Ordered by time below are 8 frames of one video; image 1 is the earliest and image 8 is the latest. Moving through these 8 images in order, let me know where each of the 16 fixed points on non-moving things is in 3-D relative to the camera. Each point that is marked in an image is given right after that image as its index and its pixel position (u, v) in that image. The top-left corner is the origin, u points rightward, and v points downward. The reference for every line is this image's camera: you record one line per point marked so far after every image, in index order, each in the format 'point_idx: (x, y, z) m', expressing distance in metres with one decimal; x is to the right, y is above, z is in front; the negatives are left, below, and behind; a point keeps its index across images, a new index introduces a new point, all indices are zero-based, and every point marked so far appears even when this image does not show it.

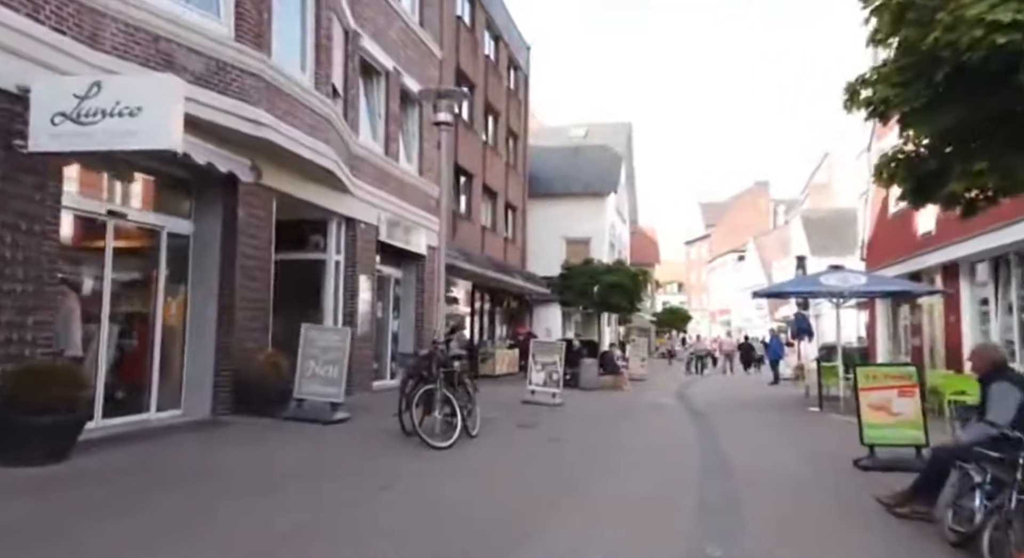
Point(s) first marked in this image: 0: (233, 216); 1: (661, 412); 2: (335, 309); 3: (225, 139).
0: (-3.4, +0.8, +10.5) m
1: (+3.3, -3.0, +19.3) m
2: (-2.9, -0.5, +14.2) m
3: (-3.2, +1.6, +9.8) m
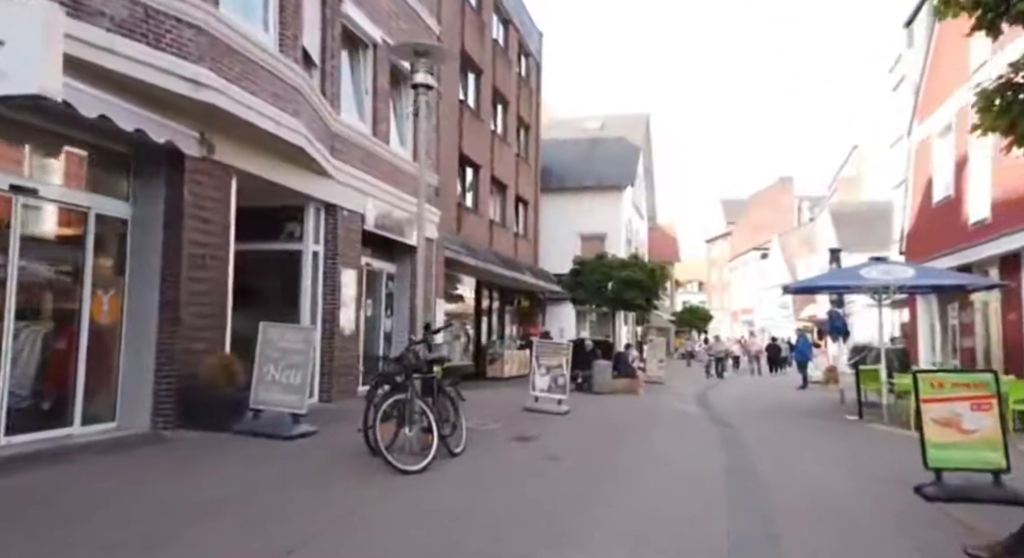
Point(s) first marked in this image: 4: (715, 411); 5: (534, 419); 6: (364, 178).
0: (-3.5, +0.9, +9.0) m
1: (+3.4, -2.8, +17.6) m
2: (-2.9, -0.4, +12.7) m
3: (-3.3, +1.7, +8.3) m
4: (+4.5, -3.0, +19.9) m
5: (+0.3, -2.1, +13.1) m
6: (-2.3, +1.6, +14.0) m
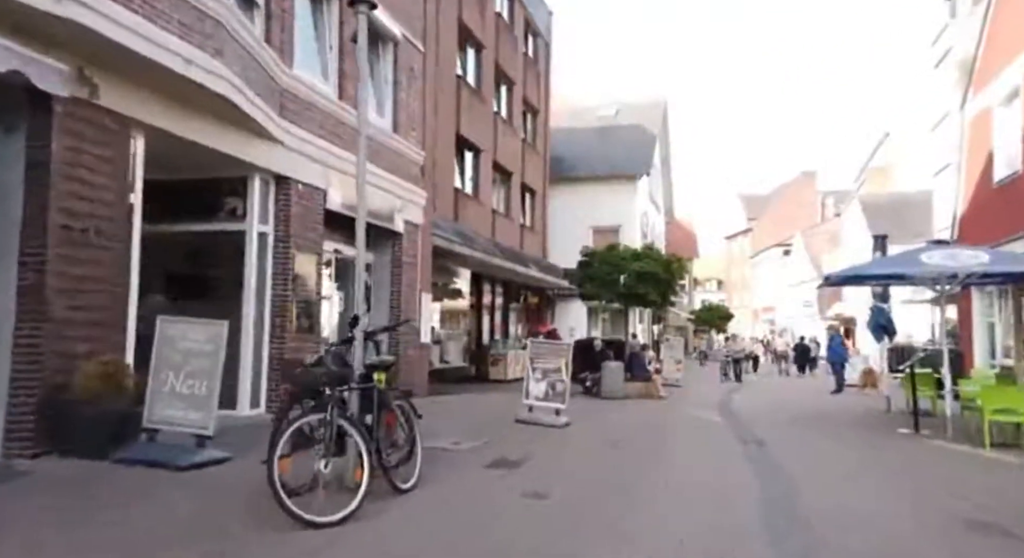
0: (-3.7, +1.0, +6.9) m
1: (+3.3, -2.7, +15.4) m
2: (-3.1, -0.3, +10.6) m
3: (-3.6, +1.8, +6.2) m
4: (+4.5, -2.8, +17.6) m
5: (+0.2, -2.0, +10.9) m
6: (-2.5, +1.8, +11.8) m
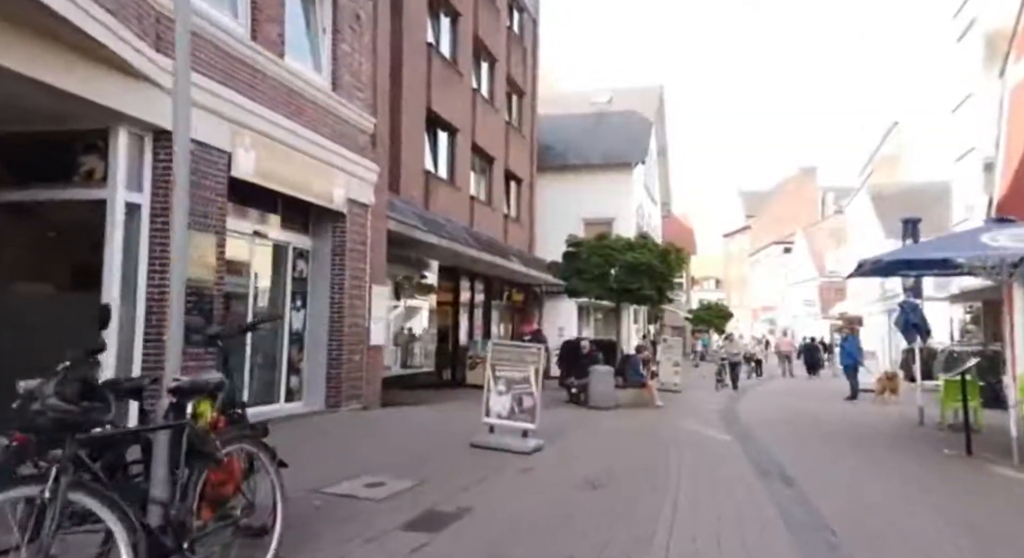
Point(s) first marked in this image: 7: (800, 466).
0: (-4.2, +1.2, +4.4) m
1: (+2.8, -2.5, +12.9) m
2: (-3.6, -0.1, +8.1) m
3: (-4.0, +2.0, +3.7) m
4: (+4.0, -2.7, +15.1) m
5: (-0.3, -1.8, +8.4) m
6: (-2.9, +1.9, +9.3) m
7: (+3.8, -2.5, +11.6) m
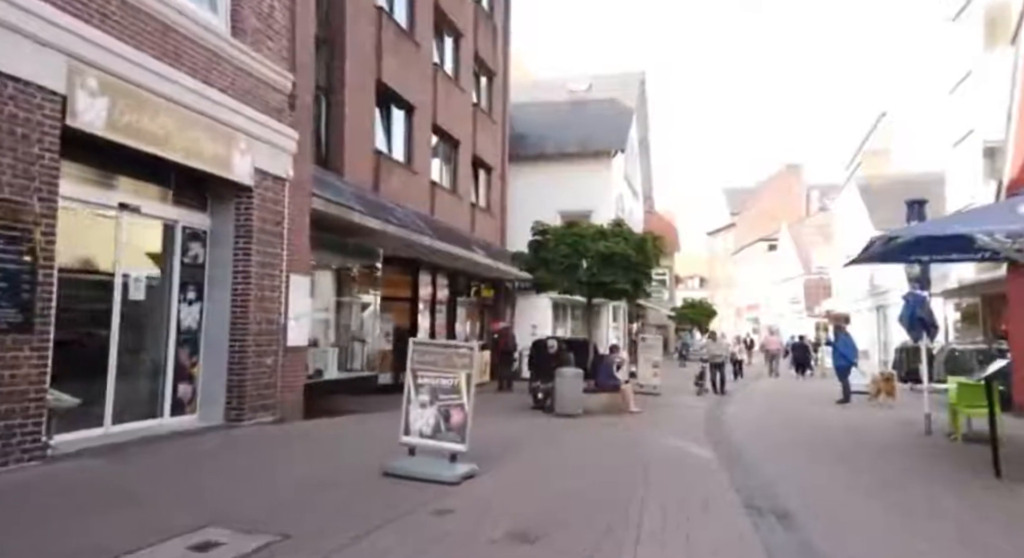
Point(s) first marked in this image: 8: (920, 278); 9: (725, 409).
0: (-4.7, +1.3, +2.2) m
1: (+2.1, -2.4, +10.9) m
2: (-4.2, 0.0, +6.0) m
3: (-4.6, +2.1, +1.6) m
4: (+3.3, -2.5, +13.2) m
5: (-0.9, -1.7, +6.3) m
6: (-3.6, +2.1, +7.2) m
7: (+3.2, -2.3, +9.6) m
8: (+7.6, 0.0, +16.2) m
9: (+4.6, -2.9, +19.0) m
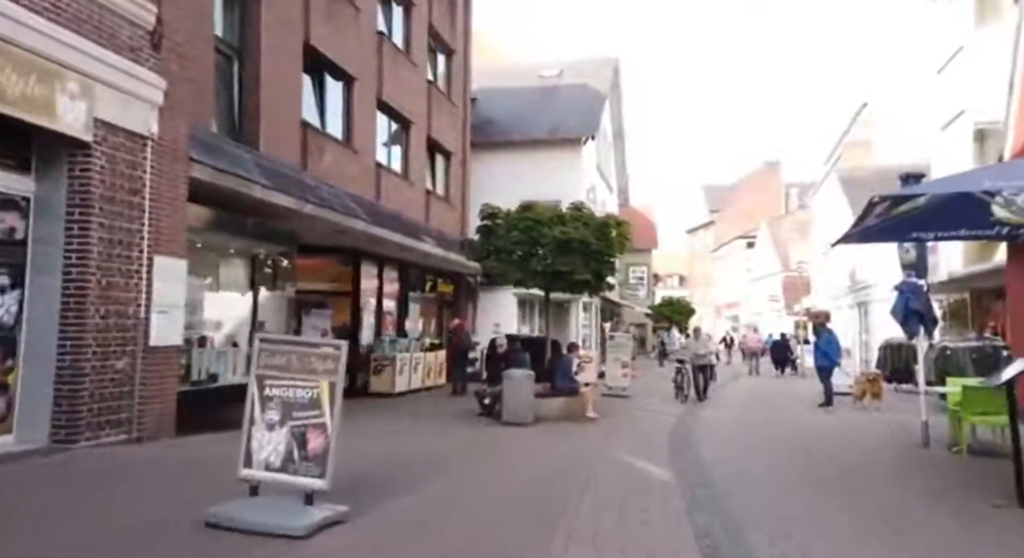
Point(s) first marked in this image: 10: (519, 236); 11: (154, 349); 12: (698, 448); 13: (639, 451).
0: (-5.4, +1.5, 0.0) m
1: (+1.3, -2.2, +8.8) m
2: (-4.9, +0.2, +3.8) m
3: (-5.2, +2.3, -0.6) m
4: (+2.4, -2.4, +11.1) m
5: (-1.7, -1.5, +4.2) m
6: (-4.3, +2.2, +5.0) m
7: (+2.3, -2.2, +7.6) m
8: (+6.6, +0.2, +14.3) m
9: (+3.6, -2.7, +17.0) m
10: (+0.2, +0.8, +16.1) m
11: (-3.7, -0.7, +9.0) m
12: (+2.7, -2.4, +12.4) m
13: (+1.8, -2.3, +11.9) m
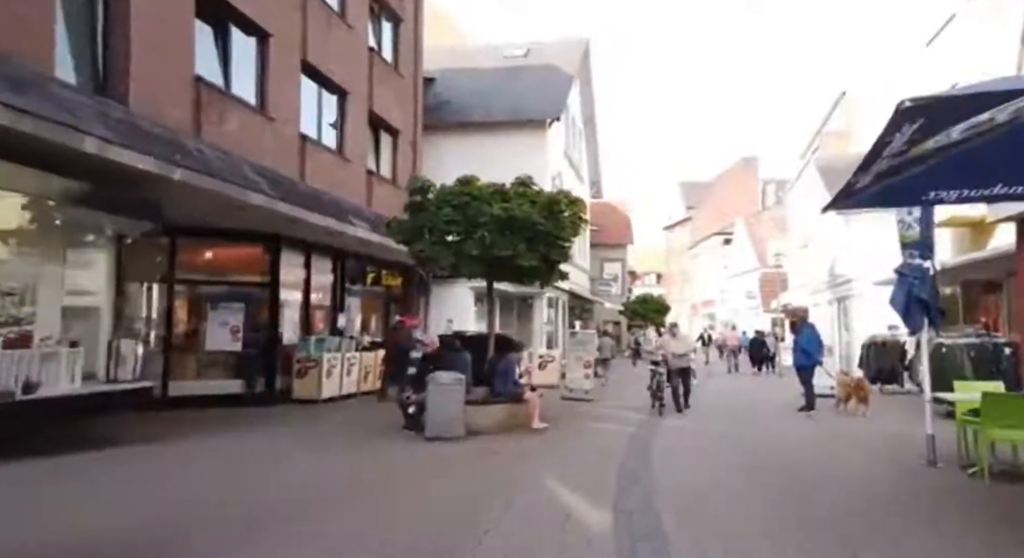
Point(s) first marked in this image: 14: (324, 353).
0: (-6.0, +1.7, -2.6) m
1: (+0.4, -2.0, +6.4) m
2: (-5.7, +0.4, +1.2) m
3: (-5.9, +2.5, -3.3) m
4: (+1.5, -2.1, +8.7) m
5: (-2.4, -1.3, +1.7) m
6: (-5.1, +2.4, +2.4) m
7: (+1.5, -2.0, +5.2) m
8: (+5.6, +0.4, +12.0) m
9: (+2.5, -2.4, +14.6) m
10: (-0.9, +1.0, +13.6) m
11: (-4.6, -0.5, +6.4) m
12: (+1.7, -2.2, +10.0) m
13: (+0.8, -2.1, +9.5) m
14: (-3.8, -1.5, +17.7) m
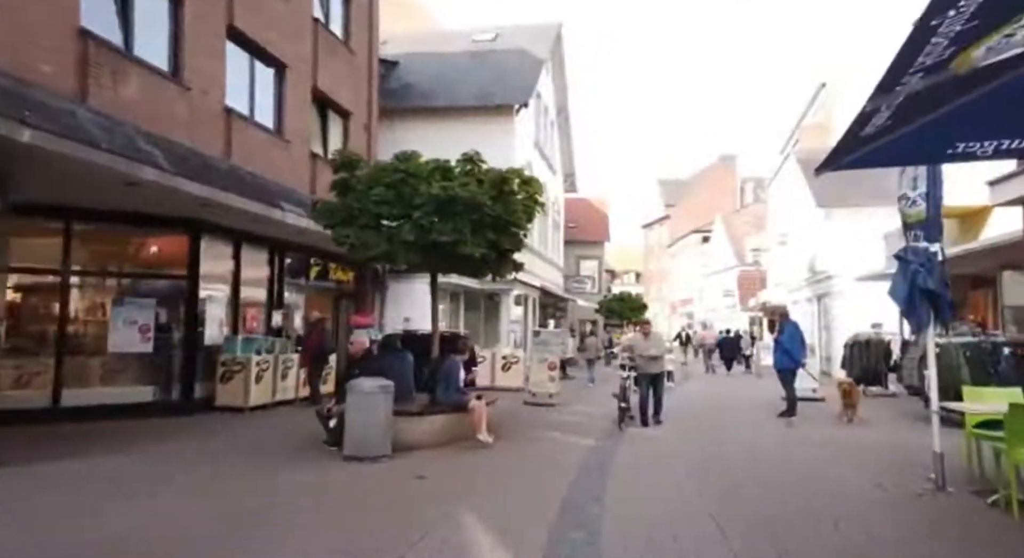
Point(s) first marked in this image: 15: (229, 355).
0: (-6.4, +1.8, -4.6) m
1: (-0.2, -1.9, +4.5) m
2: (-6.1, +0.5, -0.9) m
3: (-6.2, +2.6, -5.3) m
4: (+0.8, -2.0, +6.8) m
5: (-2.9, -1.2, -0.3) m
6: (-5.6, +2.5, +0.4) m
7: (+0.9, -1.8, +3.3) m
8: (+4.9, +0.6, +10.2) m
9: (+1.7, -2.3, +12.8) m
10: (-1.7, +1.1, +11.7) m
11: (-5.2, -0.4, +4.4) m
12: (+1.0, -2.1, +8.1) m
13: (+0.1, -2.0, +7.6) m
14: (-4.7, -1.4, +15.8) m
15: (-5.1, -1.4, +15.6) m
